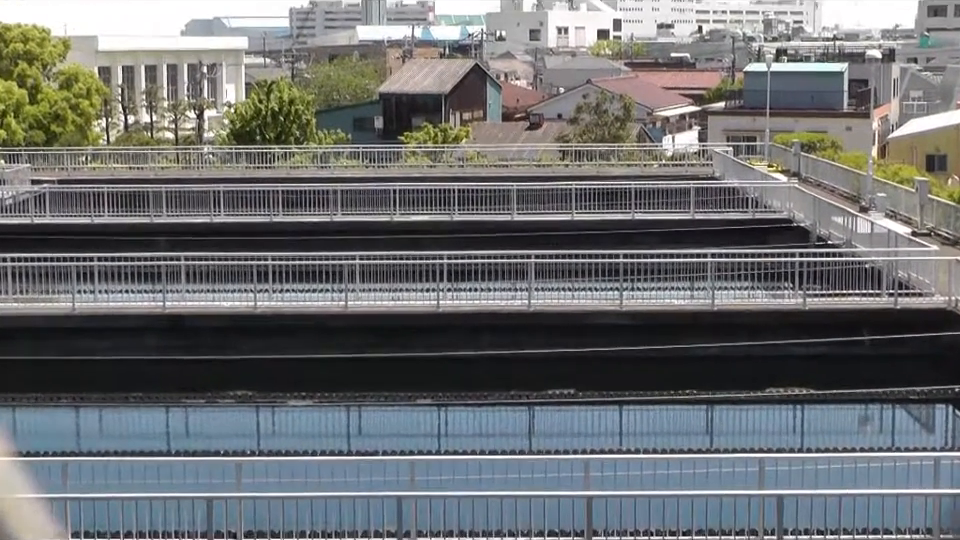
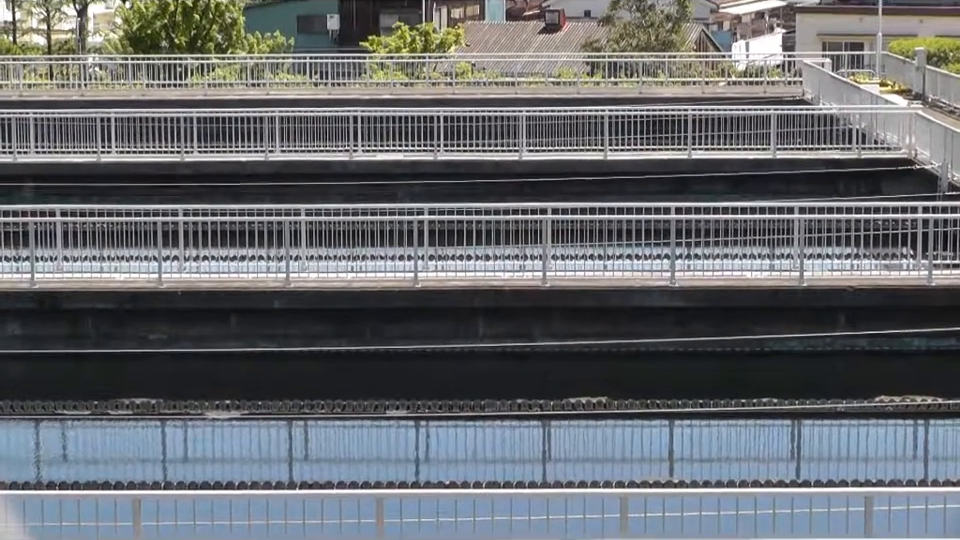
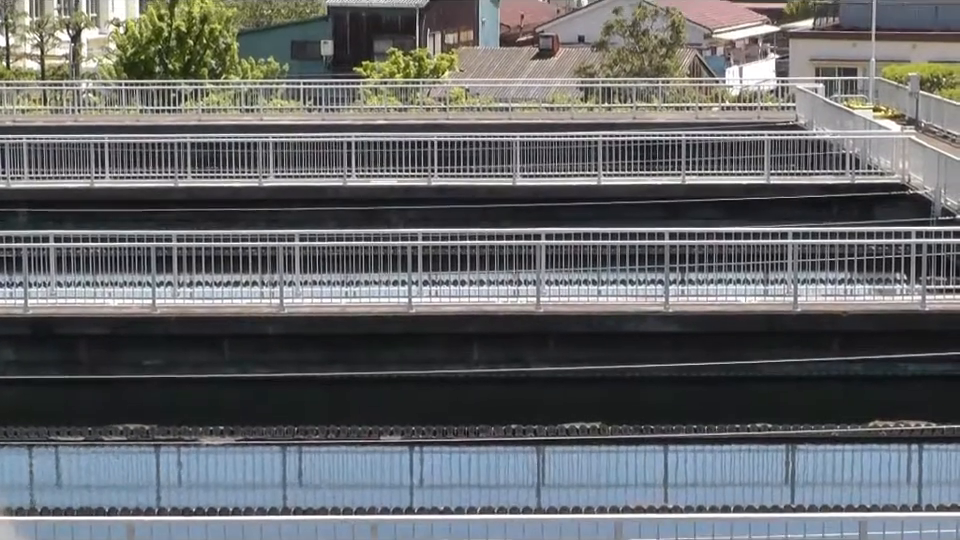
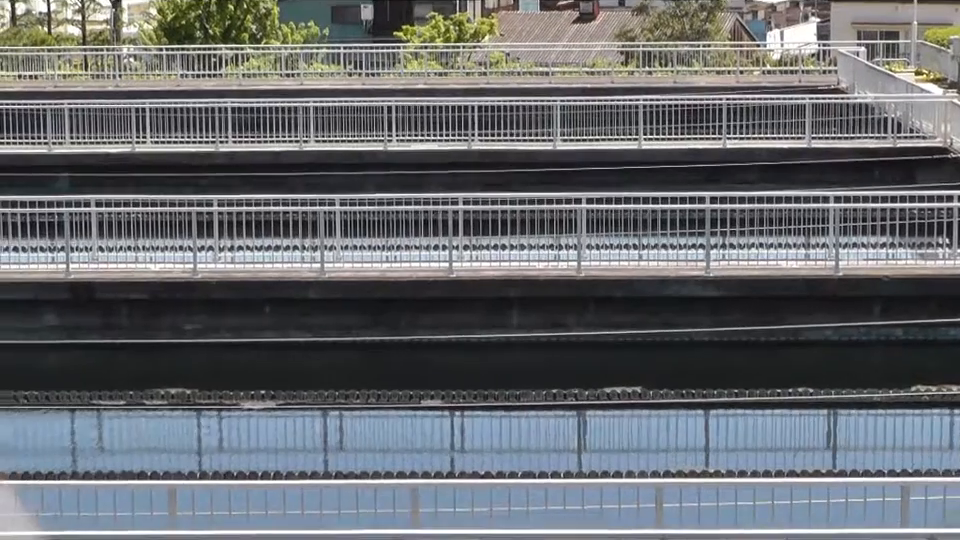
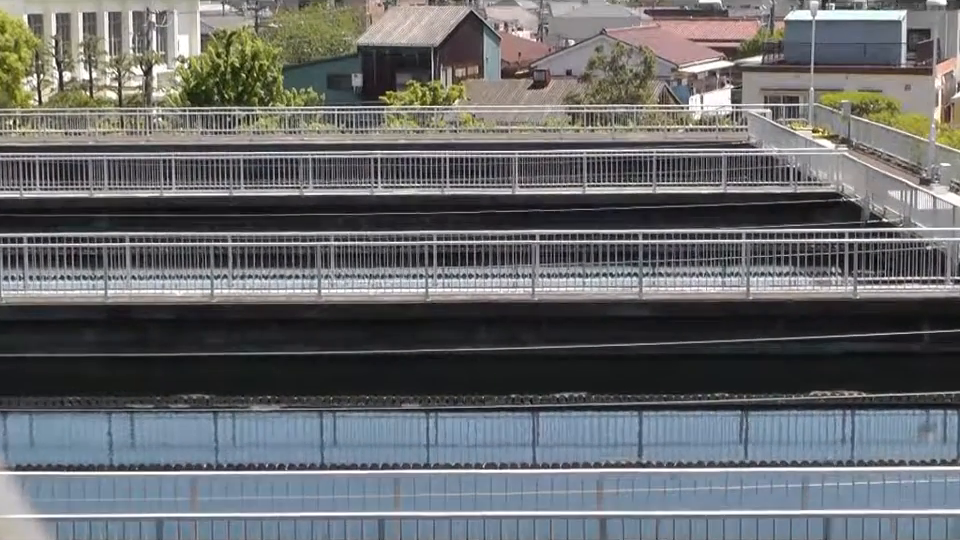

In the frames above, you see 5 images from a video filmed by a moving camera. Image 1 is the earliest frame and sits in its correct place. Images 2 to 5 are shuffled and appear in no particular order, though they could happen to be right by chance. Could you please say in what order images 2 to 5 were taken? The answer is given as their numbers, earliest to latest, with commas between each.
5, 3, 2, 4
